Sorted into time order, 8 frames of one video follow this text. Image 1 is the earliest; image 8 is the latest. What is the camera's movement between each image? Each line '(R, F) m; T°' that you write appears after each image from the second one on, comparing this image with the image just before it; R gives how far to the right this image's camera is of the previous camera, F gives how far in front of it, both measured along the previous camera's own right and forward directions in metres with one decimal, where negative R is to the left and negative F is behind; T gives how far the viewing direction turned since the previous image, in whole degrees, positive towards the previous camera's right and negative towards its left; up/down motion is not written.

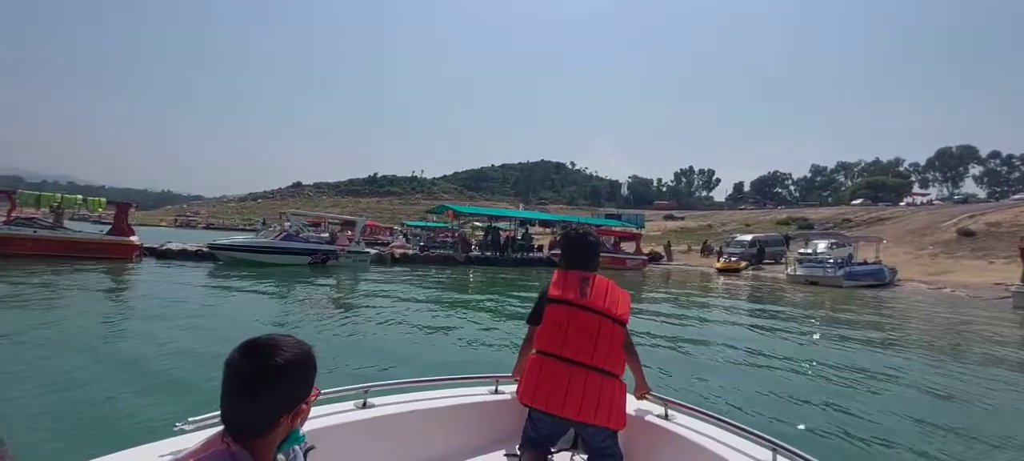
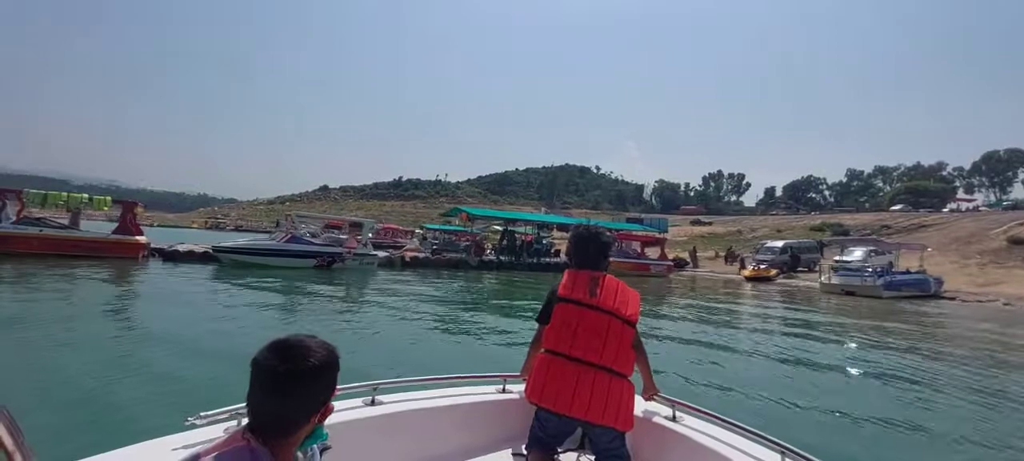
(+0.3, +0.1) m; -3°
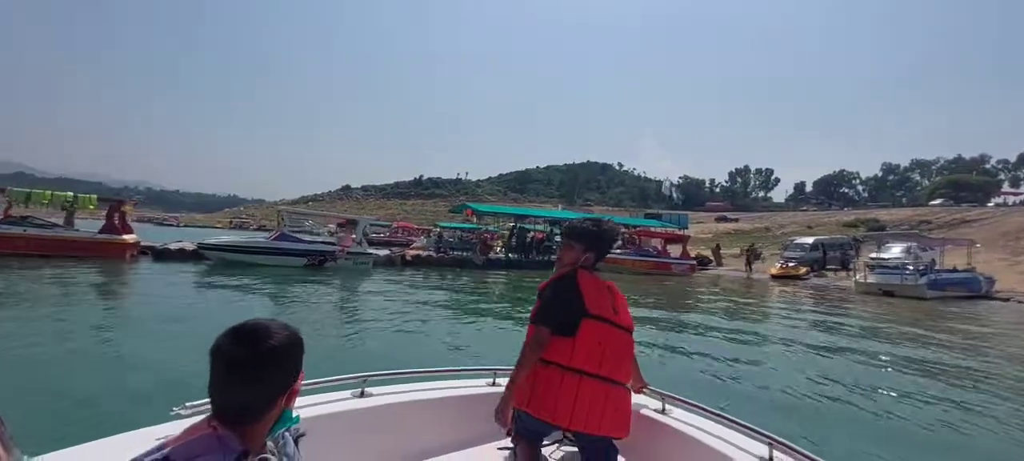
(+0.5, +0.1) m; -3°
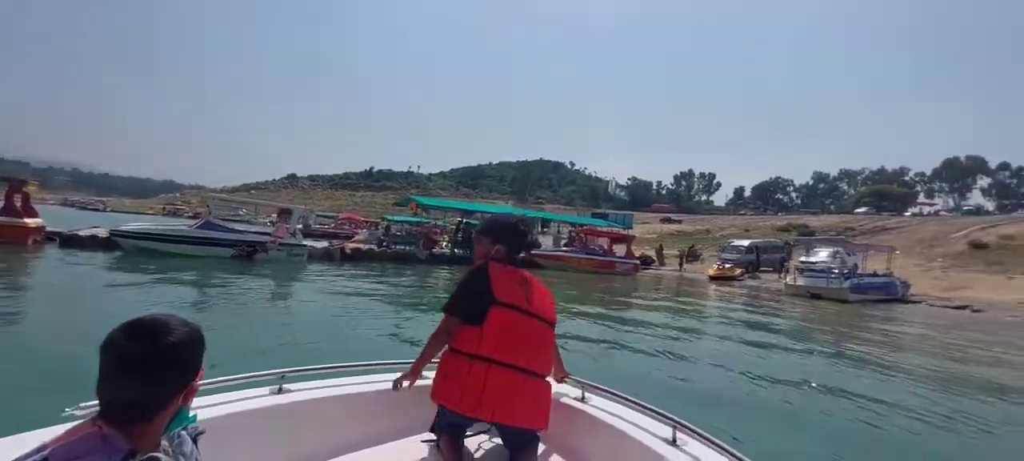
(+0.2, -0.2) m; +5°
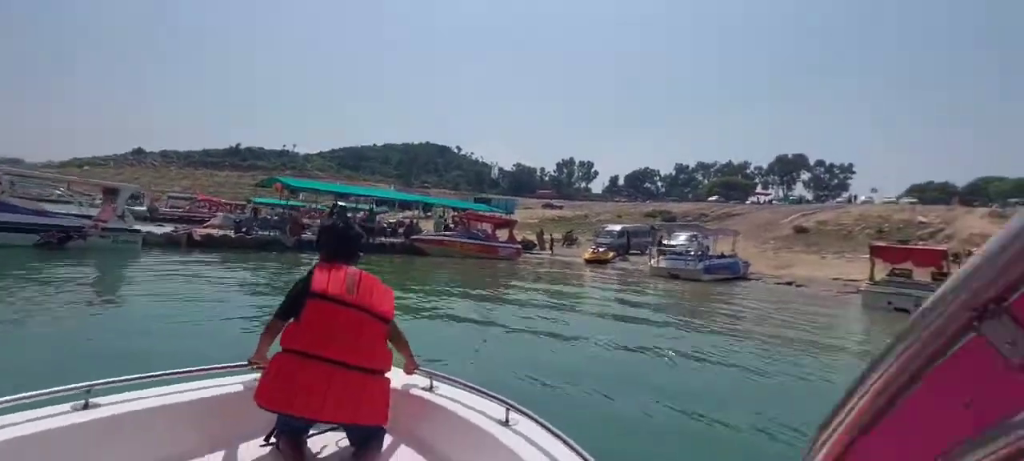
(+0.4, -0.3) m; +13°
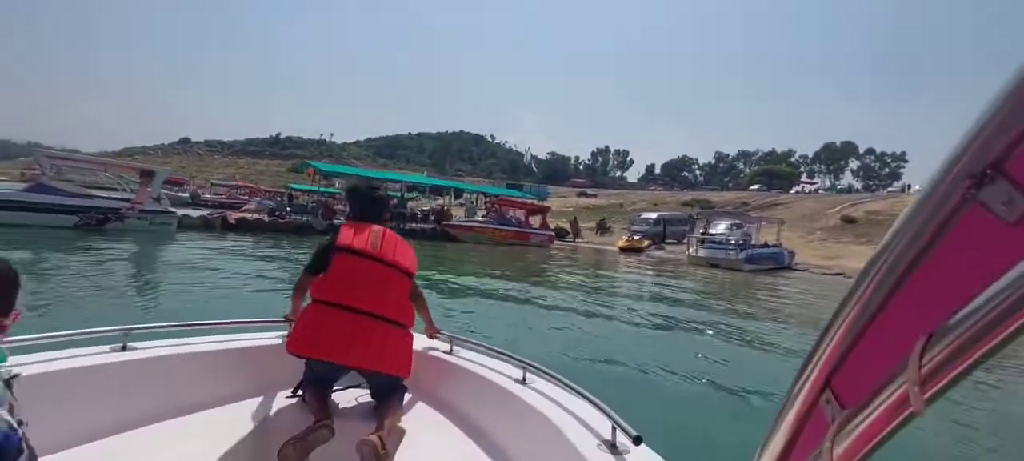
(+0.1, +0.2) m; -4°
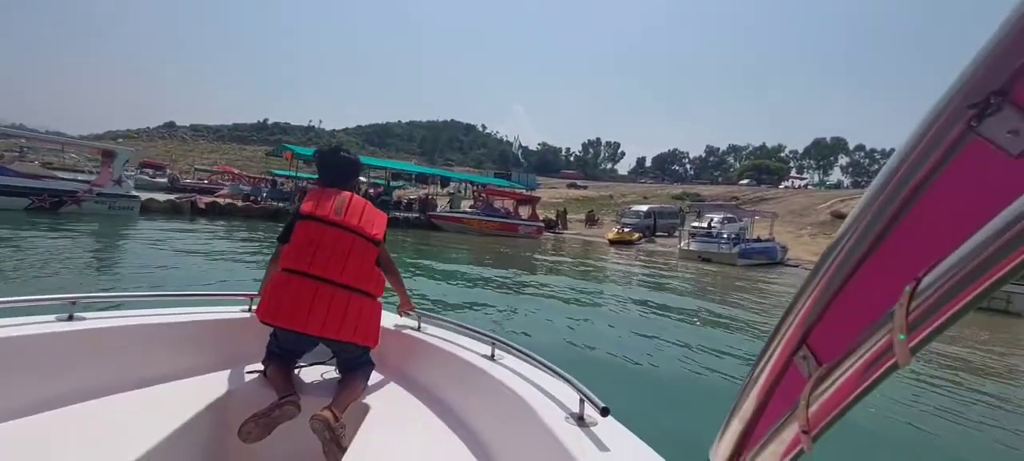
(+0.4, 0.0) m; +1°
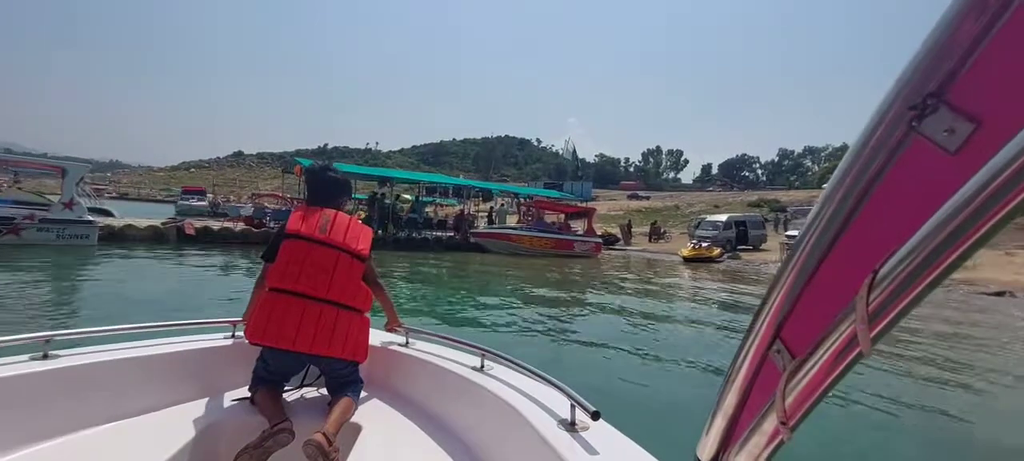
(+1.5, +0.8) m; -9°
